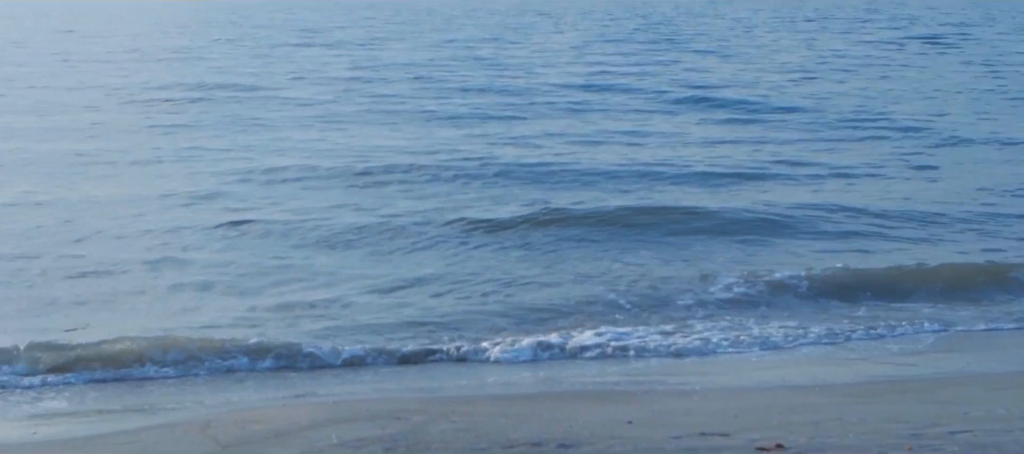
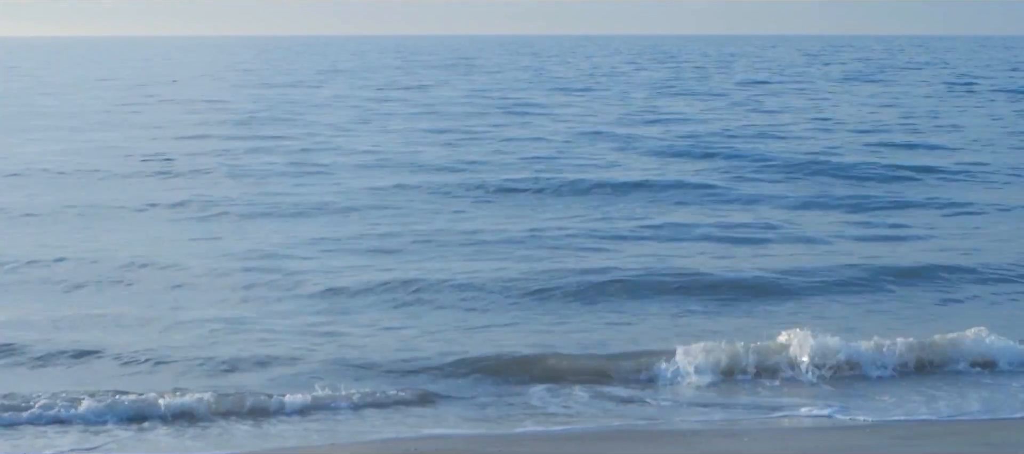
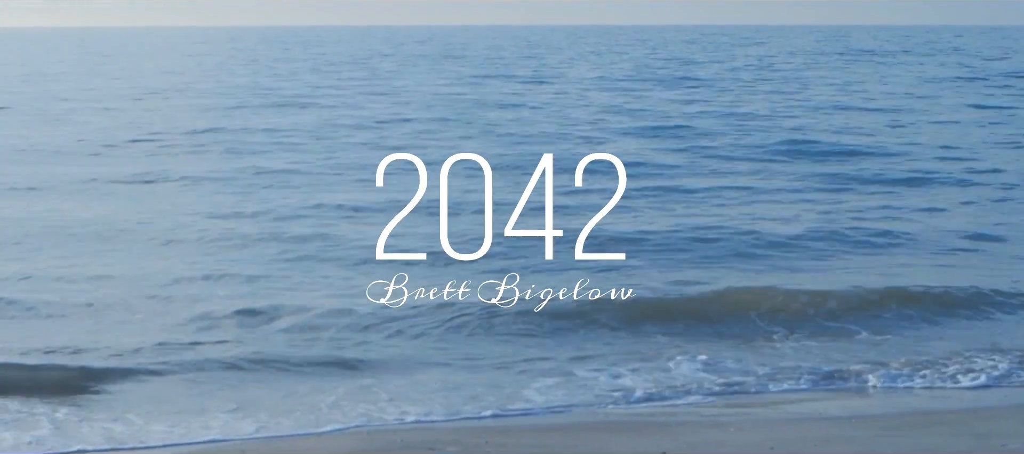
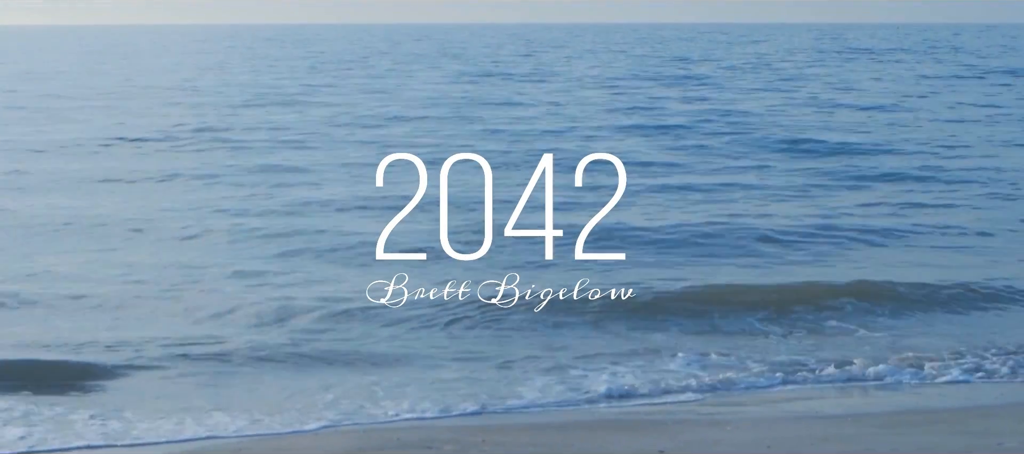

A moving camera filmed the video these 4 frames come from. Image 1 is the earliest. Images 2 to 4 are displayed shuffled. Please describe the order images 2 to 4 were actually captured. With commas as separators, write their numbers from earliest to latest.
4, 3, 2
